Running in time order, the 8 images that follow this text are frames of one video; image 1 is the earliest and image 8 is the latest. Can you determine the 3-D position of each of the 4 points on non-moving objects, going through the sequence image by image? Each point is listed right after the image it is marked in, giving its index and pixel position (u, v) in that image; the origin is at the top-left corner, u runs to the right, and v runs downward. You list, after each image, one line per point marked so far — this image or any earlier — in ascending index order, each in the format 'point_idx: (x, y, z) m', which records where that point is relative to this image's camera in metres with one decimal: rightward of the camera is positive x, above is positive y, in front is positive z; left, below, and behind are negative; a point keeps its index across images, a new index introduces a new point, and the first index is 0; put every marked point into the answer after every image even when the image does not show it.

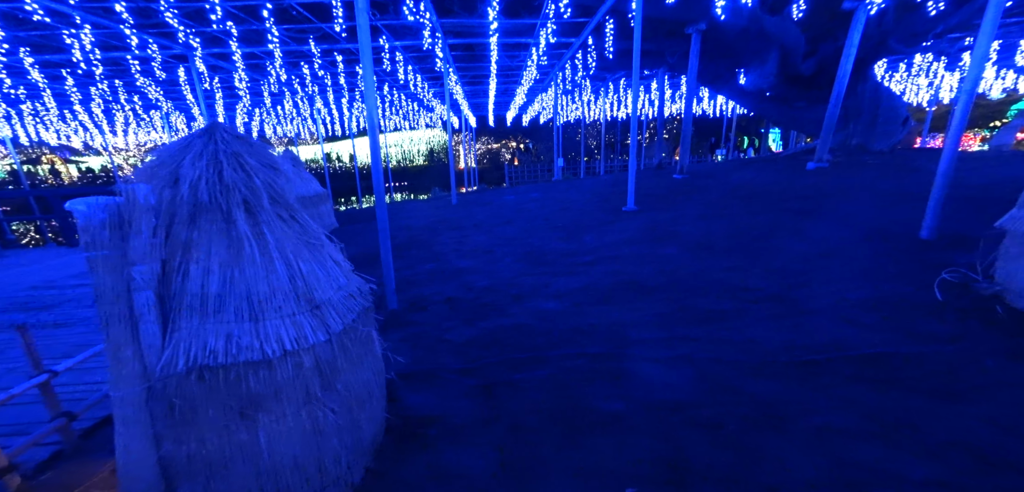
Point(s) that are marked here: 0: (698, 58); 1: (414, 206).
0: (+3.5, +3.5, +7.8) m
1: (-2.2, +0.8, +9.2) m
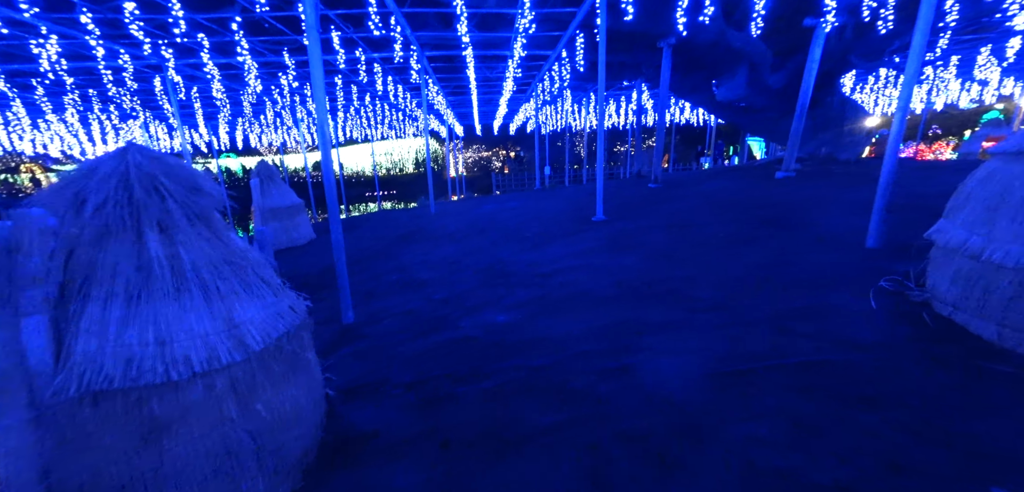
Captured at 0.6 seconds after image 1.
0: (+3.0, +3.4, +7.9) m
1: (-2.7, +0.6, +9.2) m
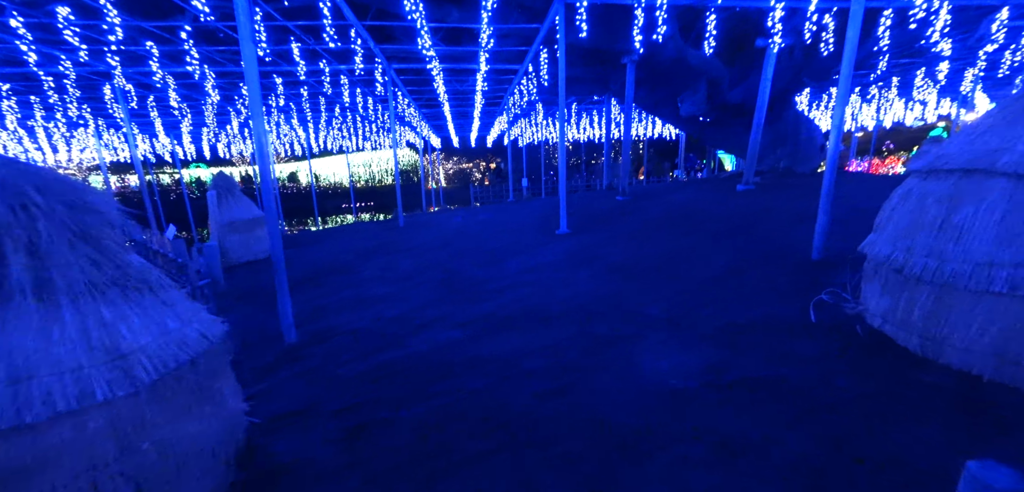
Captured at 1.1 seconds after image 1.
0: (+2.4, +3.1, +8.1) m
1: (-3.4, +0.3, +9.1) m
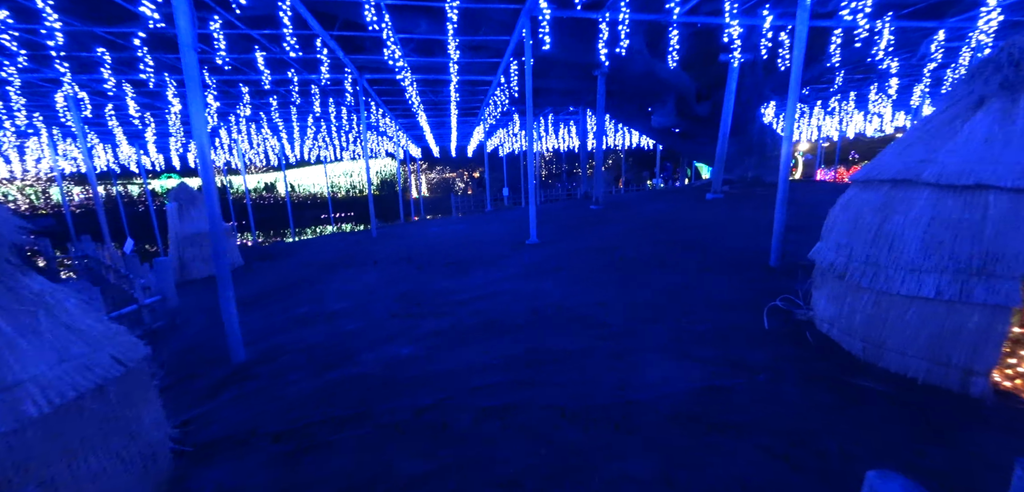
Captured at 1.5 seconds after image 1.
0: (+1.8, +3.0, +8.2) m
1: (-3.9, +0.1, +9.0) m
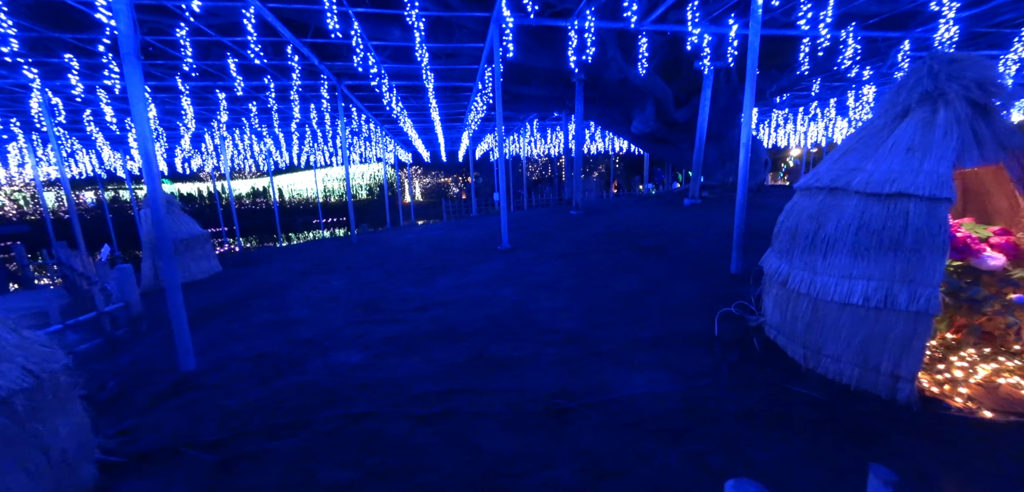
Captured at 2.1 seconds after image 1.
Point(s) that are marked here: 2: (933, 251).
0: (+1.4, +2.9, +8.3) m
1: (-4.3, 0.0, +9.0) m
2: (+2.3, 0.0, +2.3) m
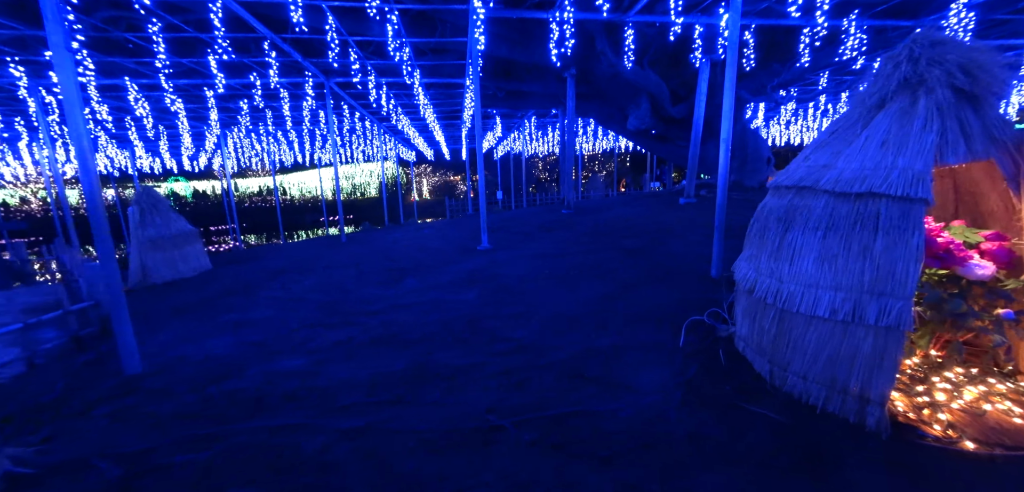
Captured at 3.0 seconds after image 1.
0: (+1.2, +2.8, +8.0) m
1: (-4.5, 0.0, +8.9) m
2: (+1.9, -0.1, +2.0) m
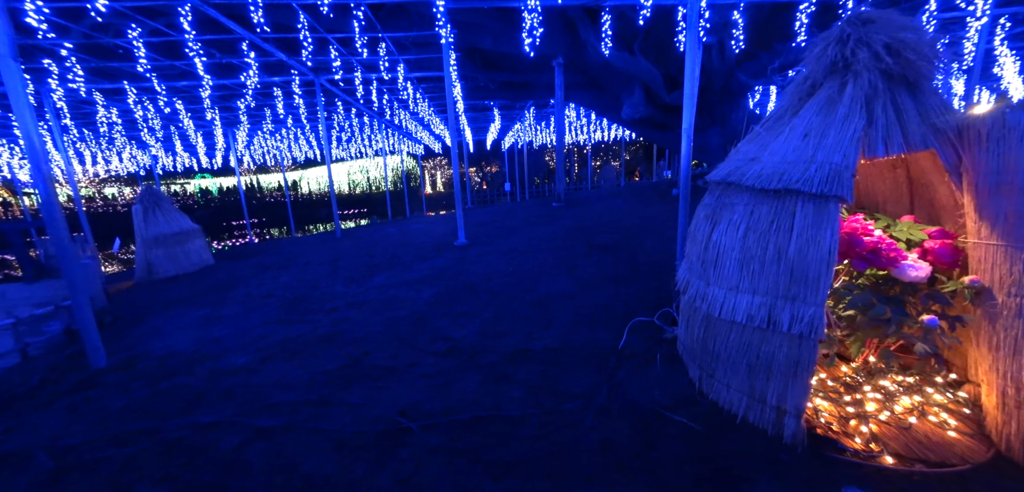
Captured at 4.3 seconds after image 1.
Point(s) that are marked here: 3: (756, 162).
0: (+1.0, +3.0, +7.8) m
1: (-4.7, +0.1, +9.1) m
2: (+1.4, -0.1, +1.9) m
3: (+1.3, +0.4, +2.2) m
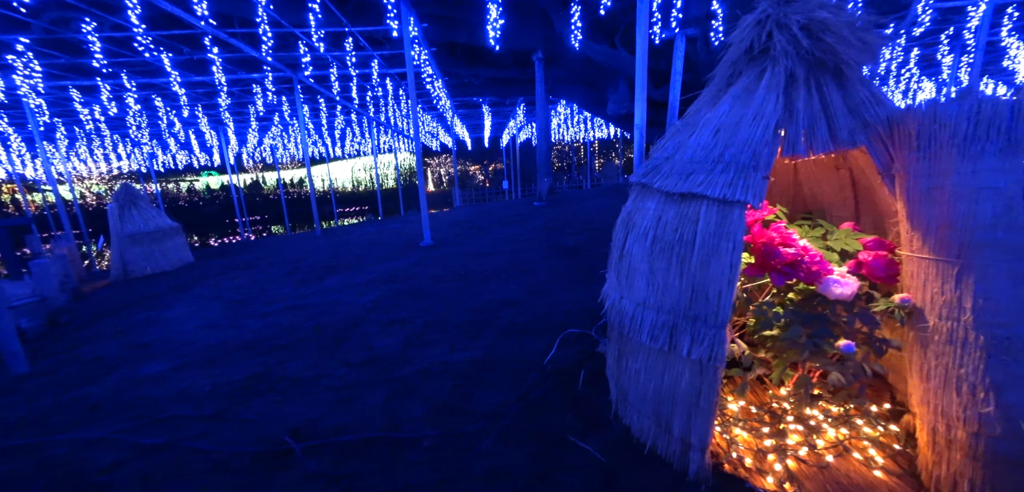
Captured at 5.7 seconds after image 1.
0: (+0.6, +3.0, +7.6) m
1: (-5.0, +0.1, +9.0) m
2: (+0.8, -0.1, +1.6) m
3: (+0.7, +0.4, +2.0) m
